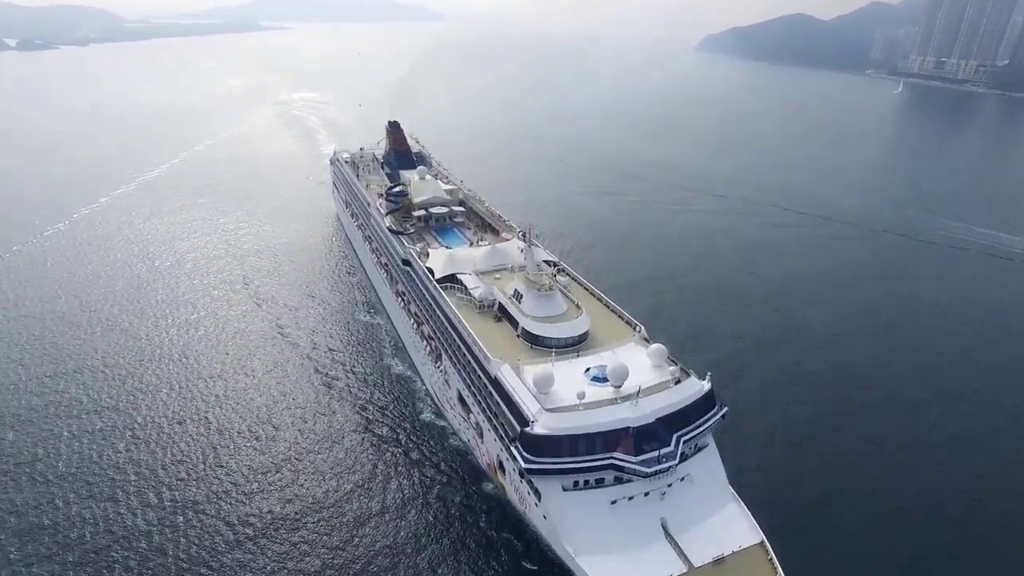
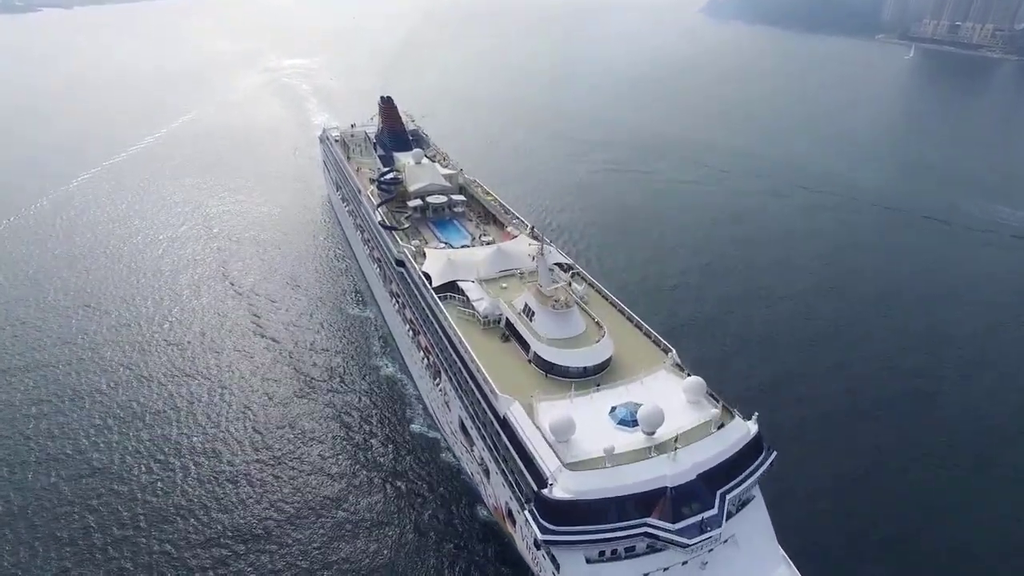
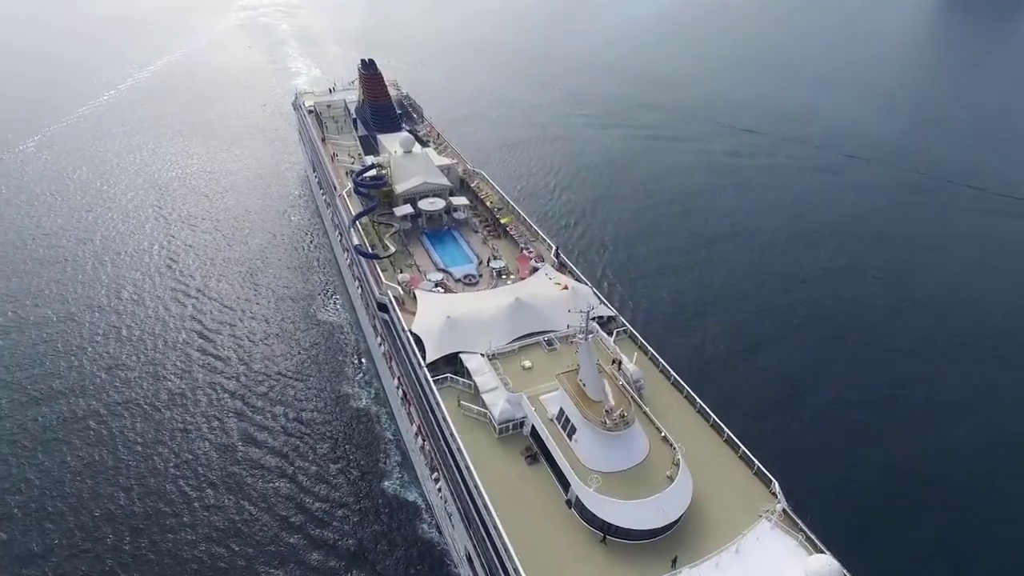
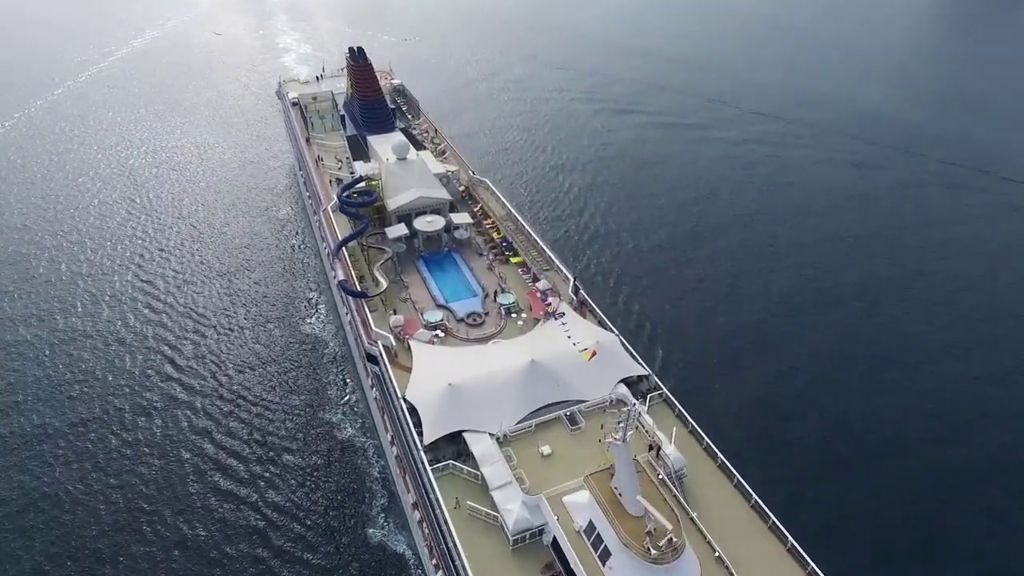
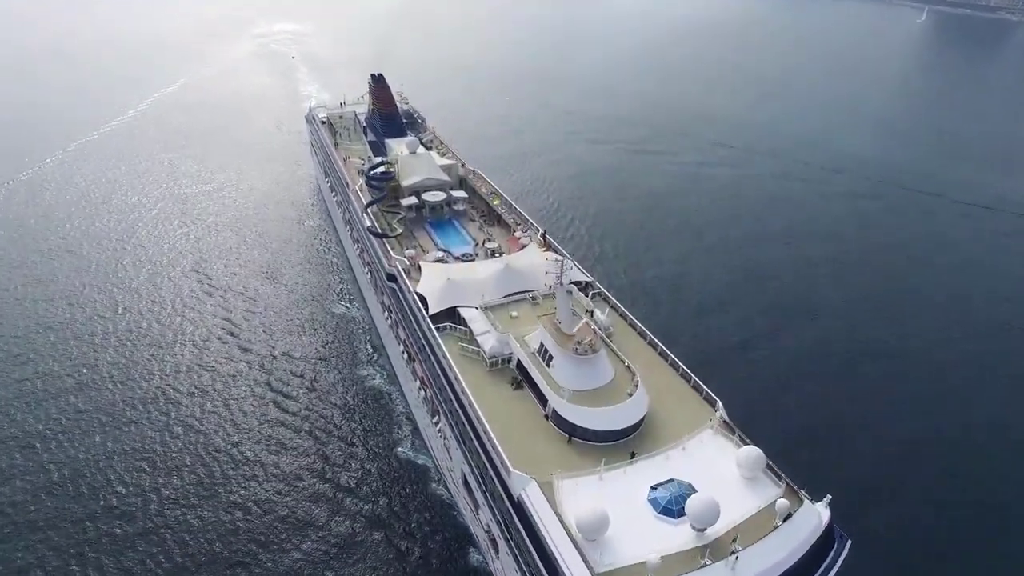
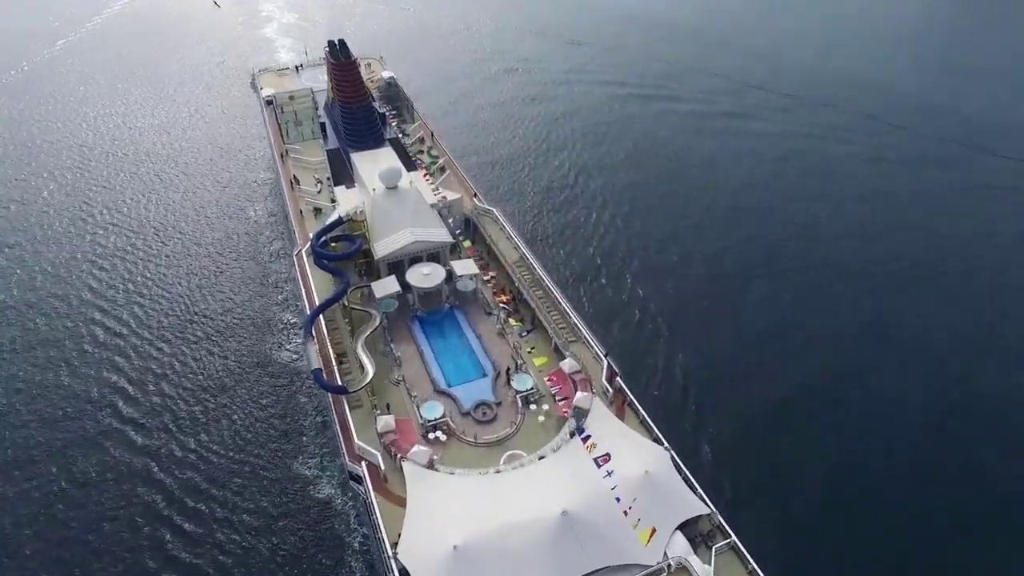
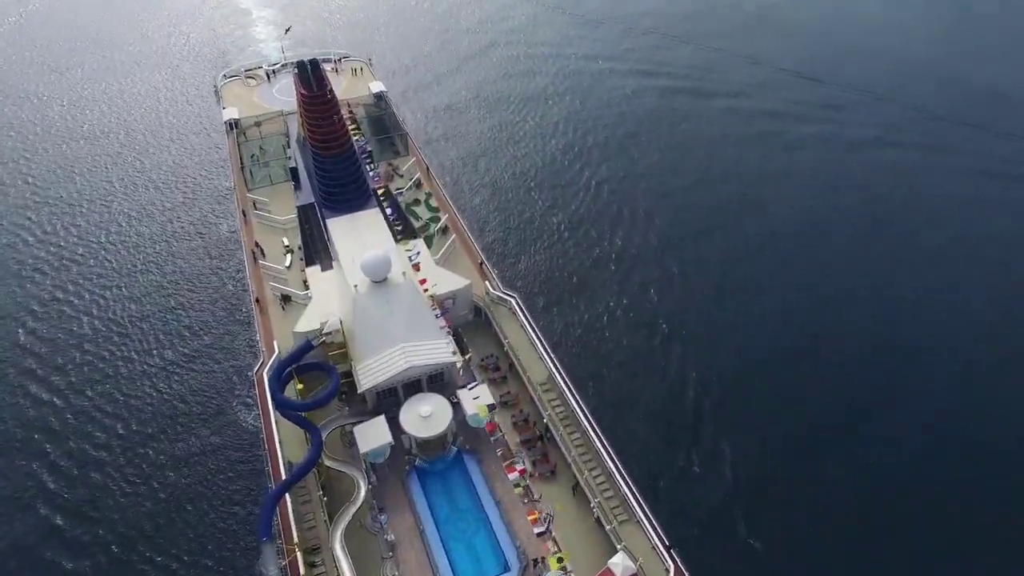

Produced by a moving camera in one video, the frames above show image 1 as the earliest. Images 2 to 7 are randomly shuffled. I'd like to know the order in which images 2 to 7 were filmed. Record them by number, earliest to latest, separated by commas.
2, 5, 3, 4, 6, 7
